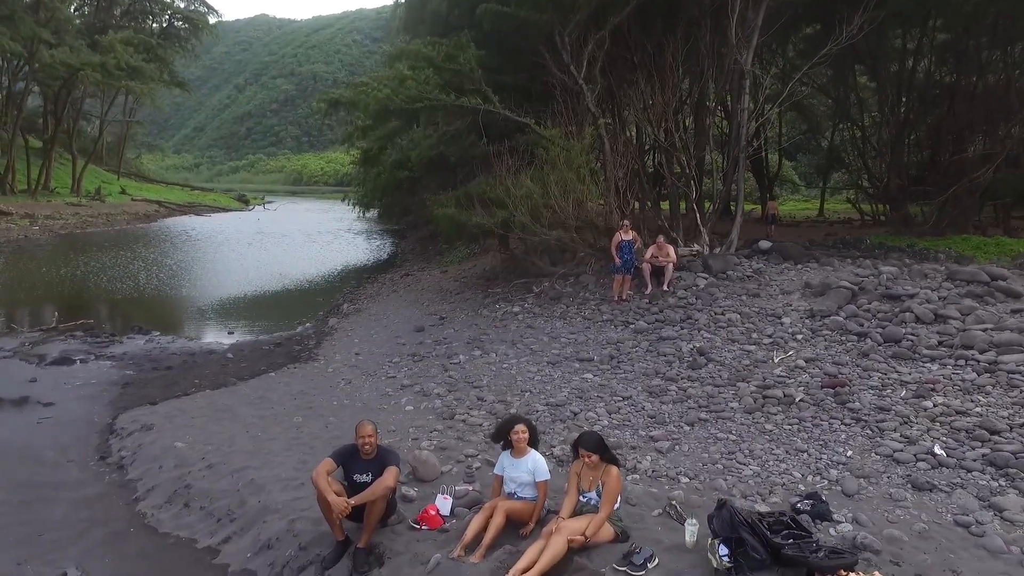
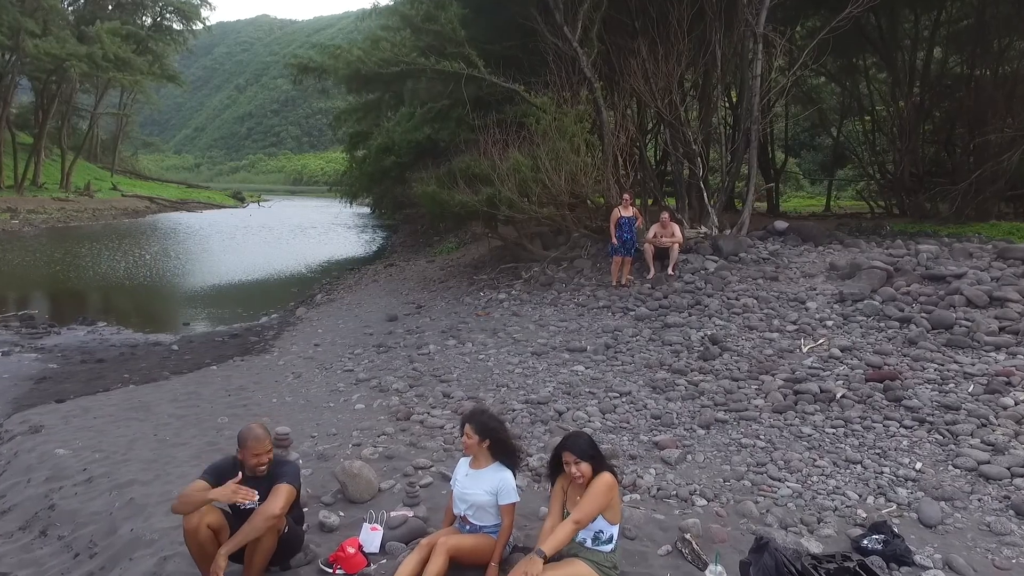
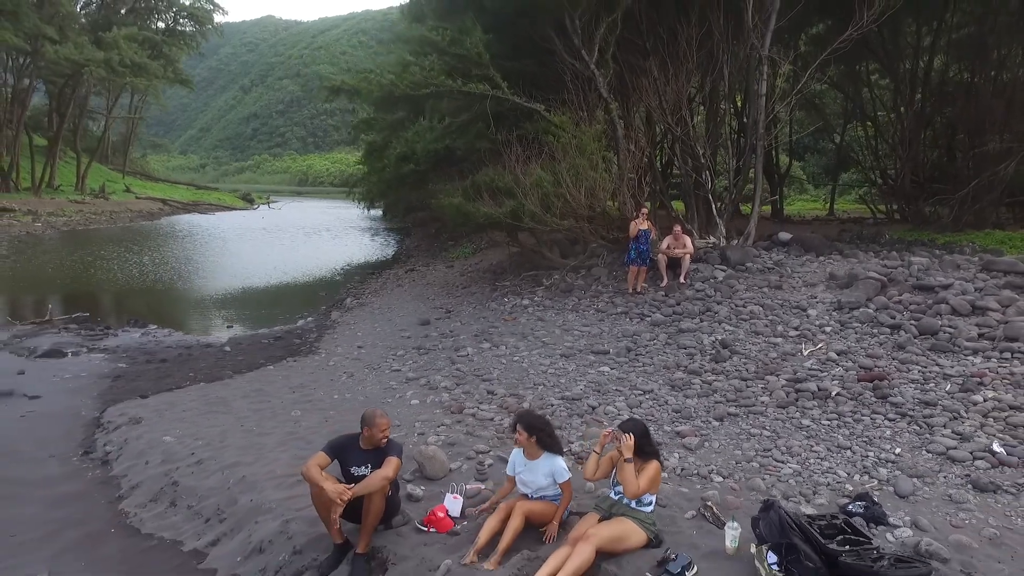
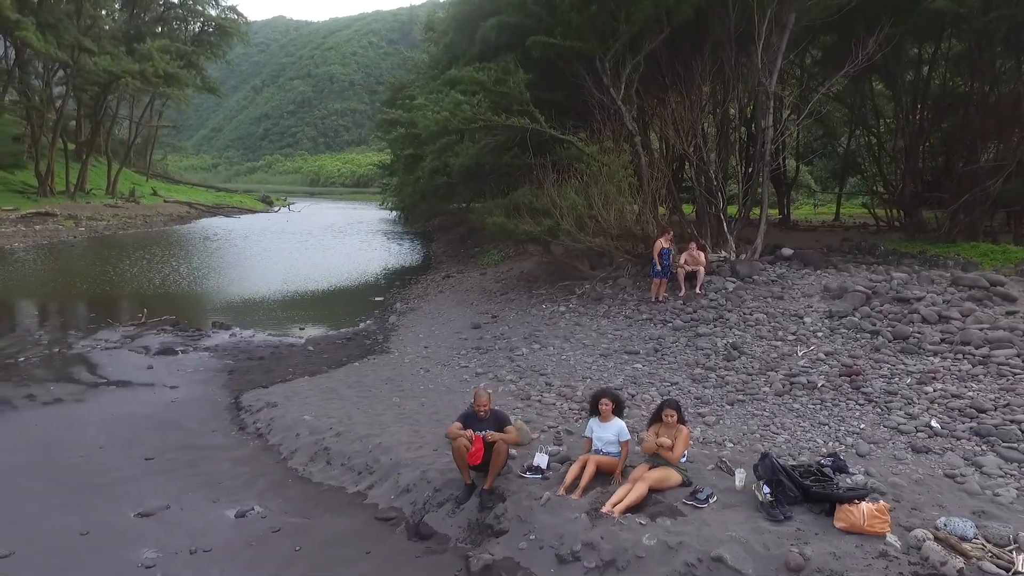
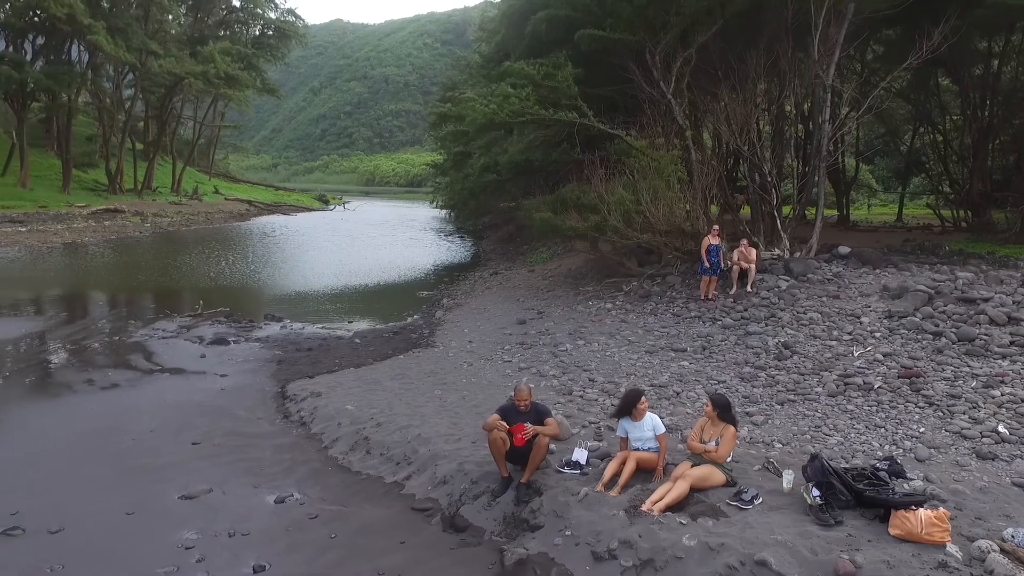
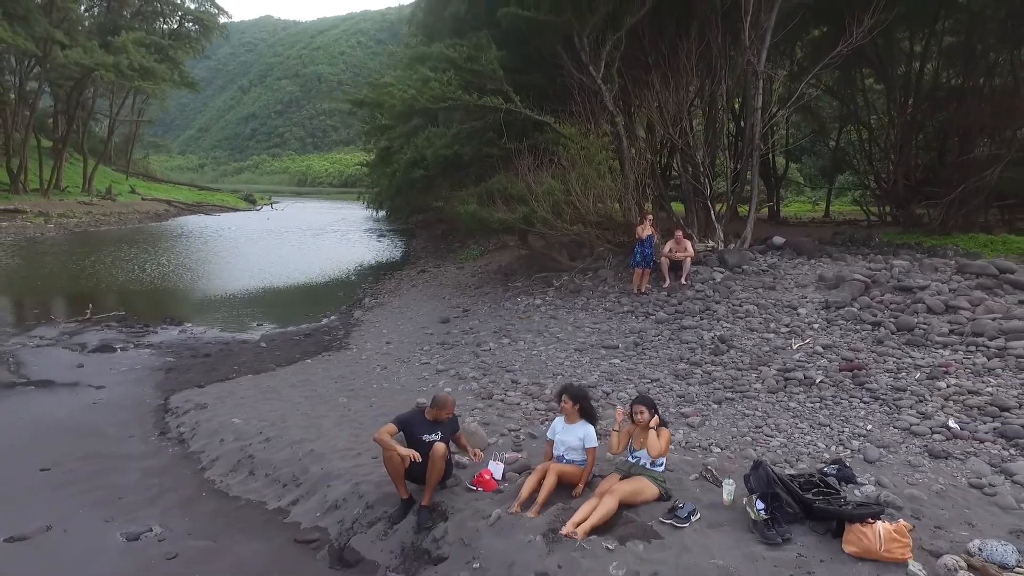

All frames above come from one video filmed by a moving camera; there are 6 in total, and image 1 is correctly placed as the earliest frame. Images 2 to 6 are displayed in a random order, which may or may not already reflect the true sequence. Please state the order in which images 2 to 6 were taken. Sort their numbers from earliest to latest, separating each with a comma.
2, 3, 6, 4, 5
